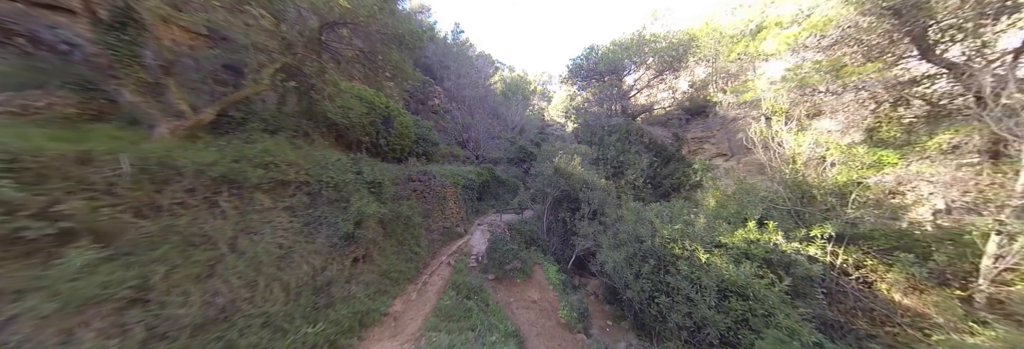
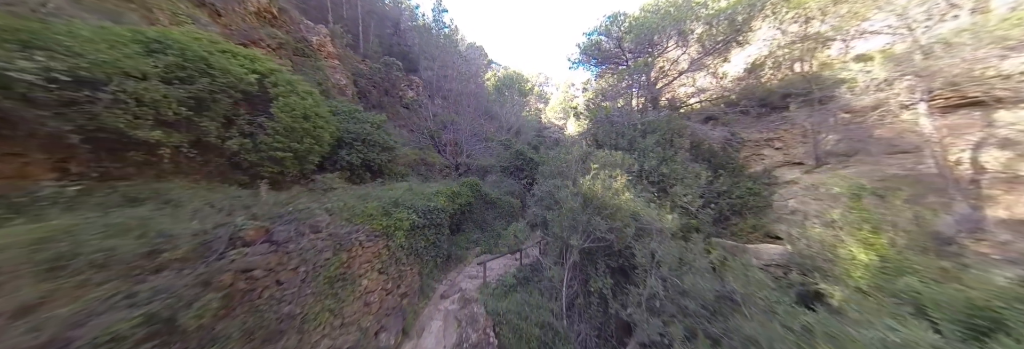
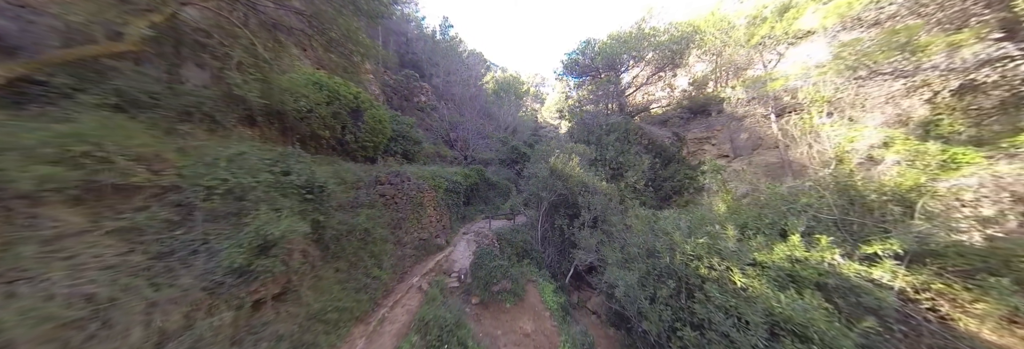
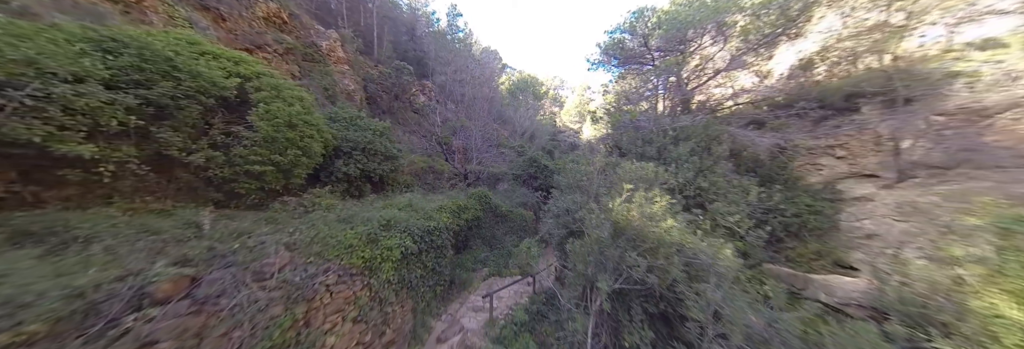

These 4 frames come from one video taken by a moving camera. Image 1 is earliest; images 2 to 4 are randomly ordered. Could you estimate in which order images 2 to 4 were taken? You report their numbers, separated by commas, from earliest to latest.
3, 2, 4
